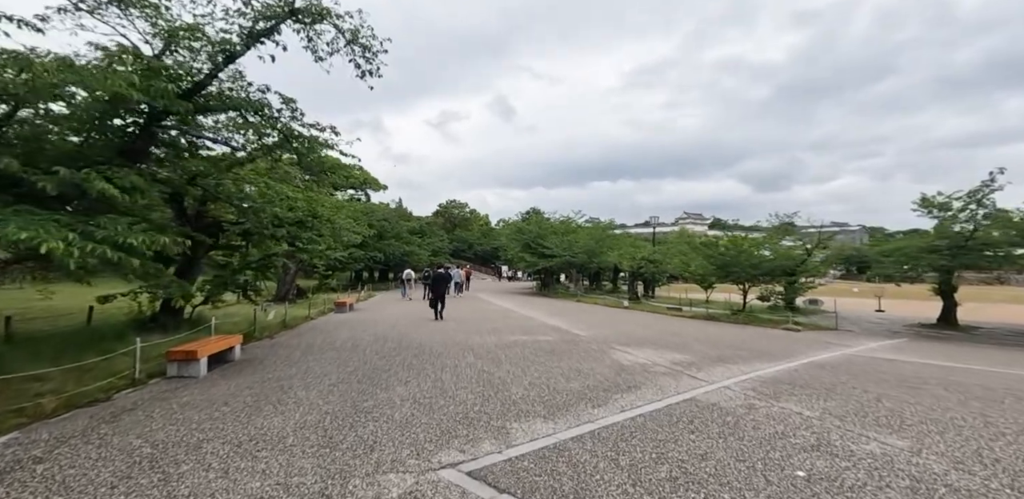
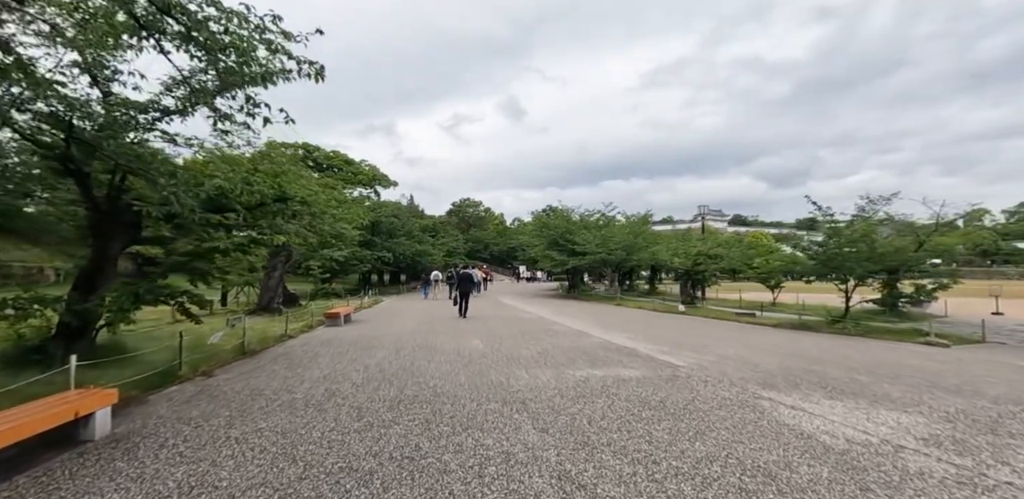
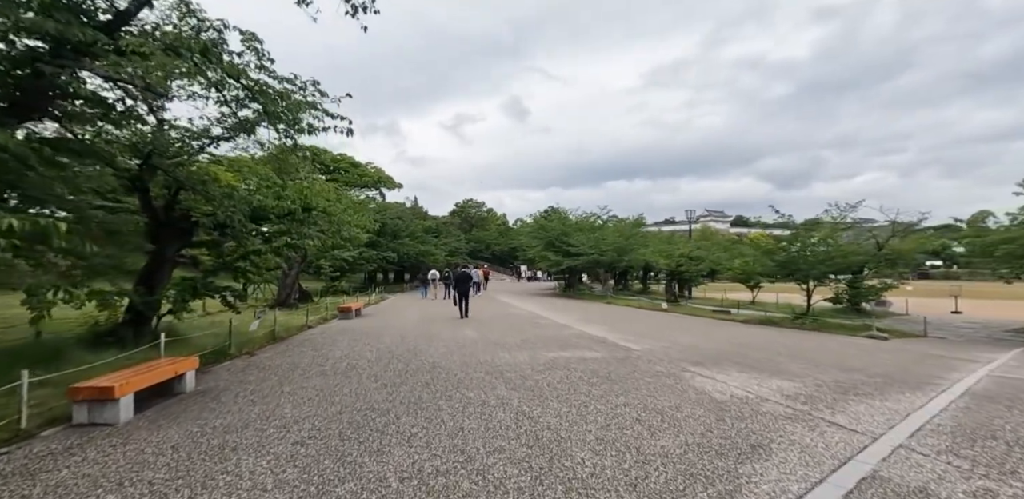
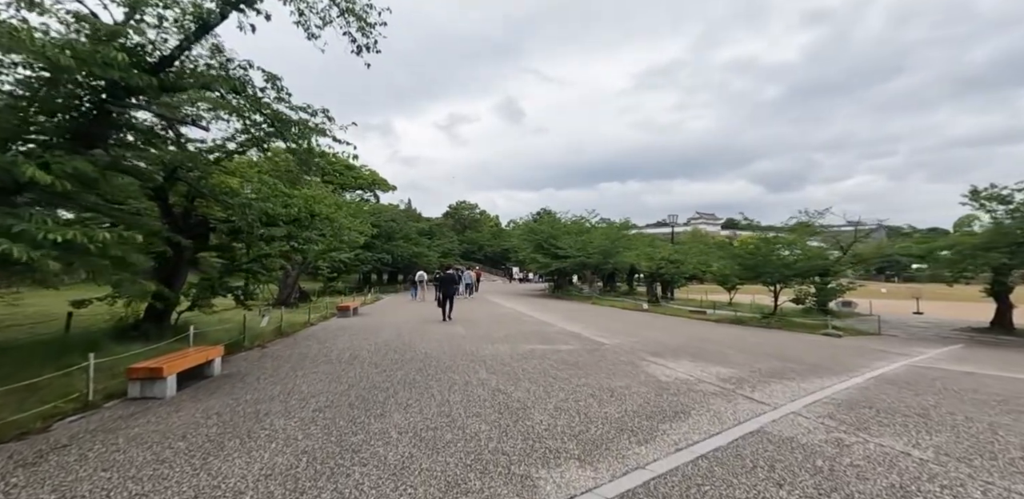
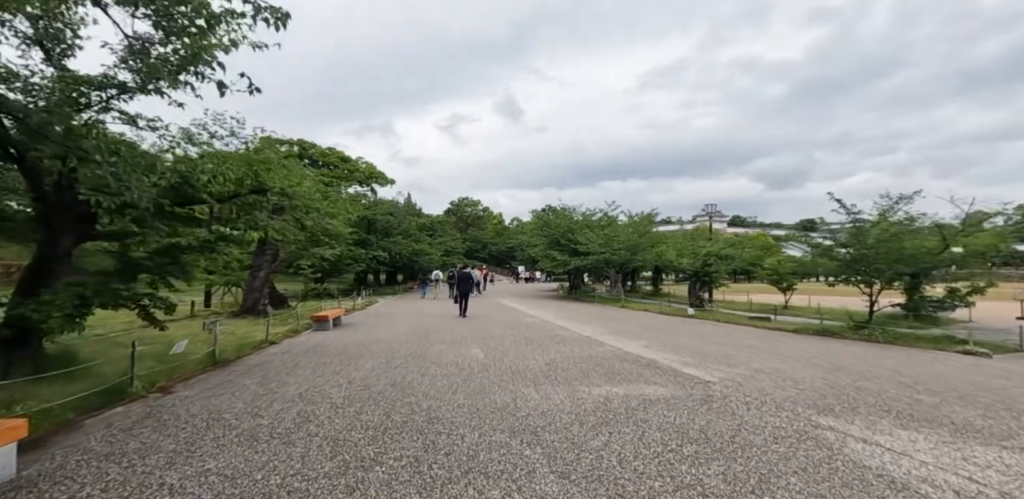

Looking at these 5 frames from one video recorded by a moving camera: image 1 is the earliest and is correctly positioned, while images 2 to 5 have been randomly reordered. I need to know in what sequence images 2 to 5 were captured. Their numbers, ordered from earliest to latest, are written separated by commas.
4, 3, 2, 5
